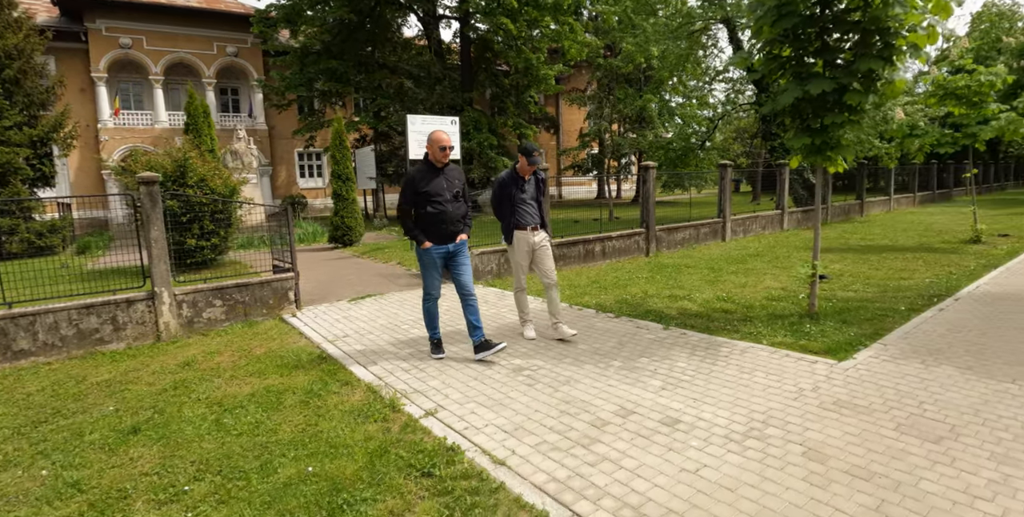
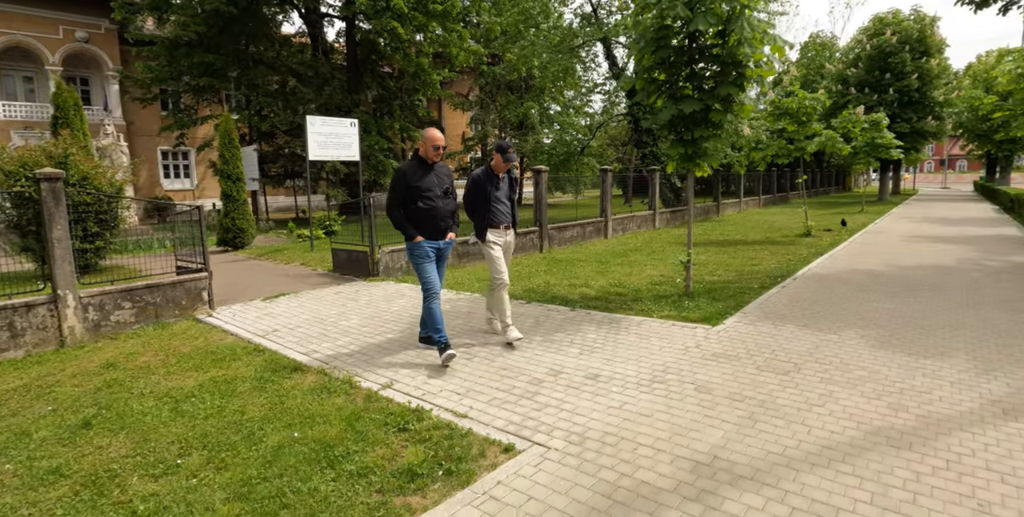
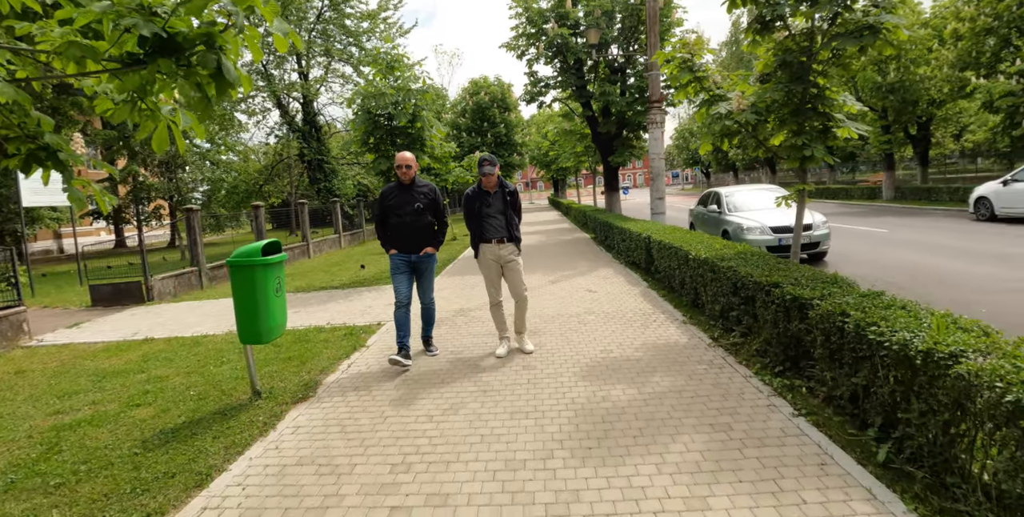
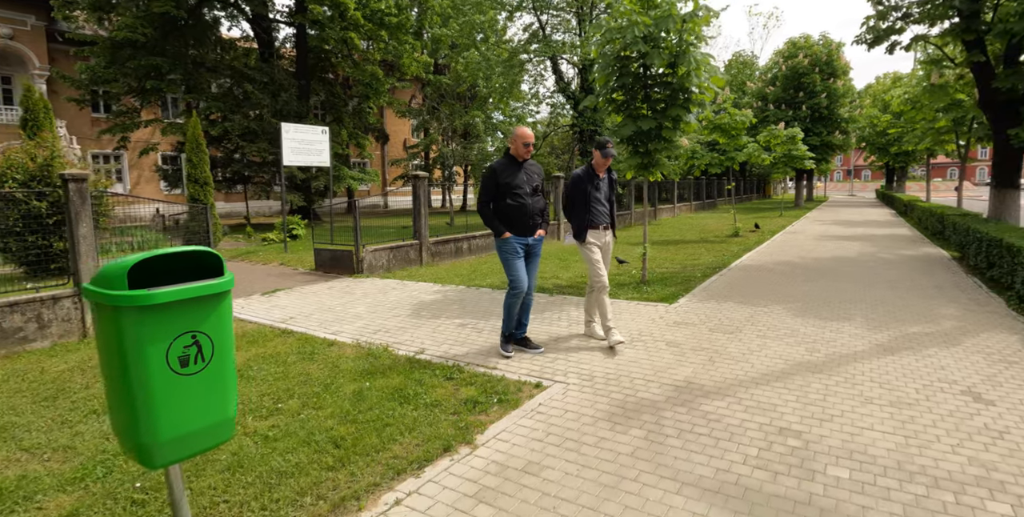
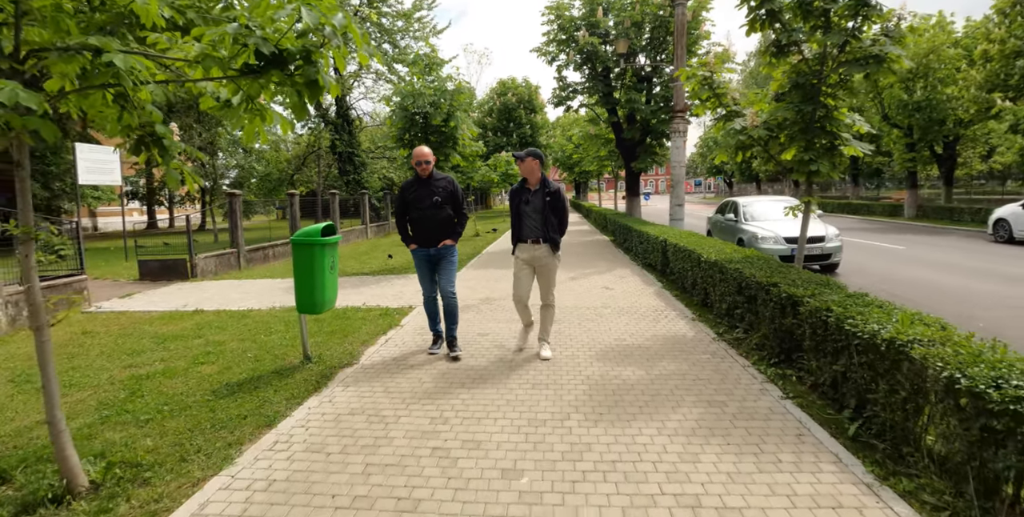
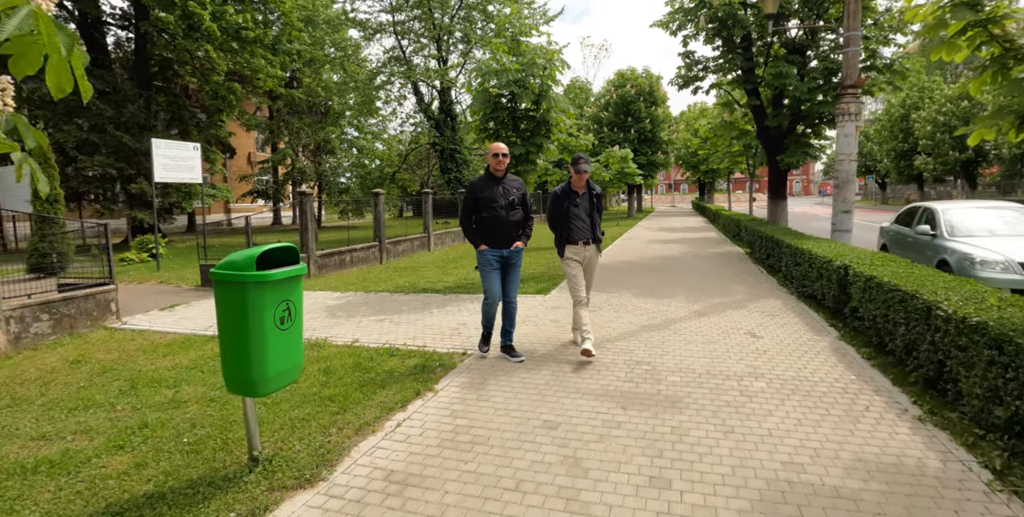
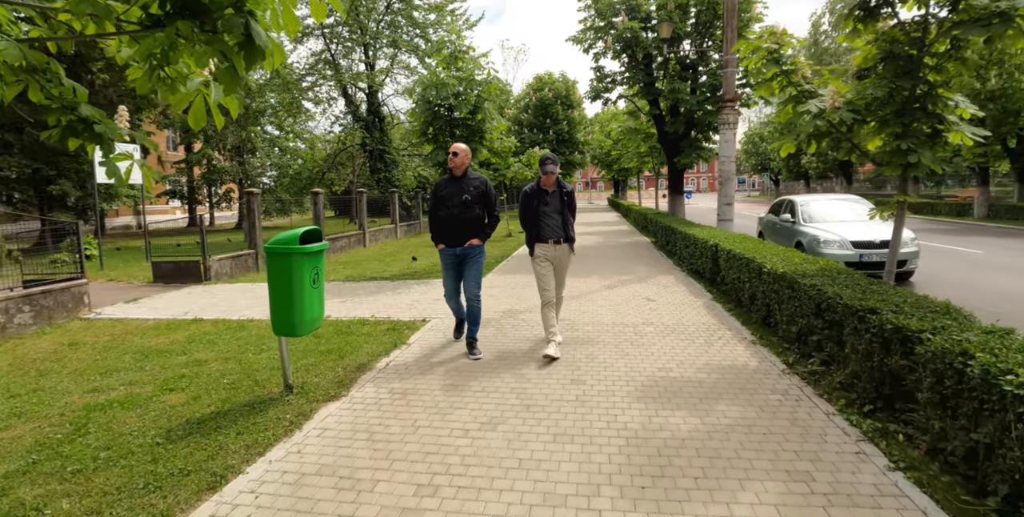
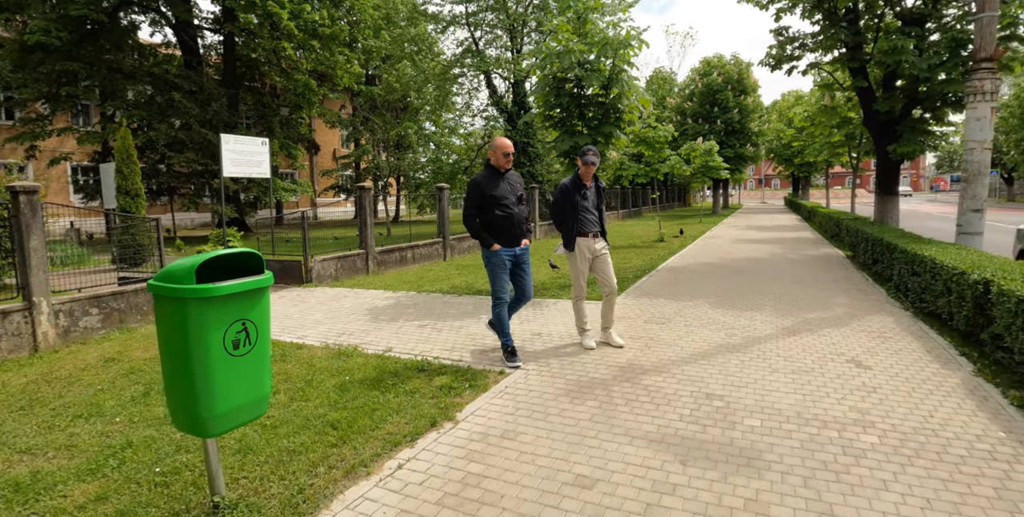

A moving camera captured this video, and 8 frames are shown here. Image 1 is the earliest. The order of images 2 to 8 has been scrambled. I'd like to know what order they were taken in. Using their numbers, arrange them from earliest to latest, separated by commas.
2, 4, 8, 6, 7, 3, 5
